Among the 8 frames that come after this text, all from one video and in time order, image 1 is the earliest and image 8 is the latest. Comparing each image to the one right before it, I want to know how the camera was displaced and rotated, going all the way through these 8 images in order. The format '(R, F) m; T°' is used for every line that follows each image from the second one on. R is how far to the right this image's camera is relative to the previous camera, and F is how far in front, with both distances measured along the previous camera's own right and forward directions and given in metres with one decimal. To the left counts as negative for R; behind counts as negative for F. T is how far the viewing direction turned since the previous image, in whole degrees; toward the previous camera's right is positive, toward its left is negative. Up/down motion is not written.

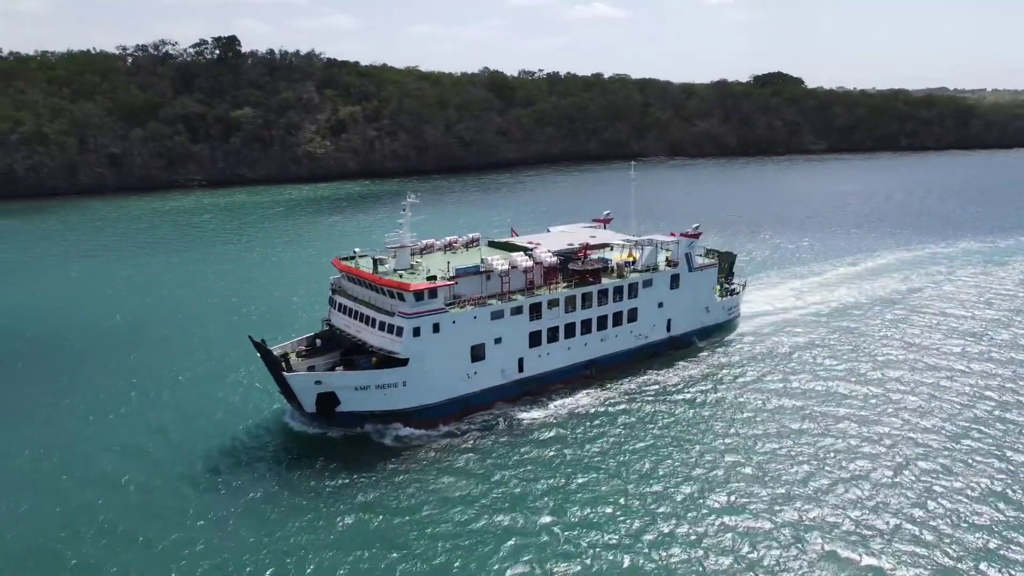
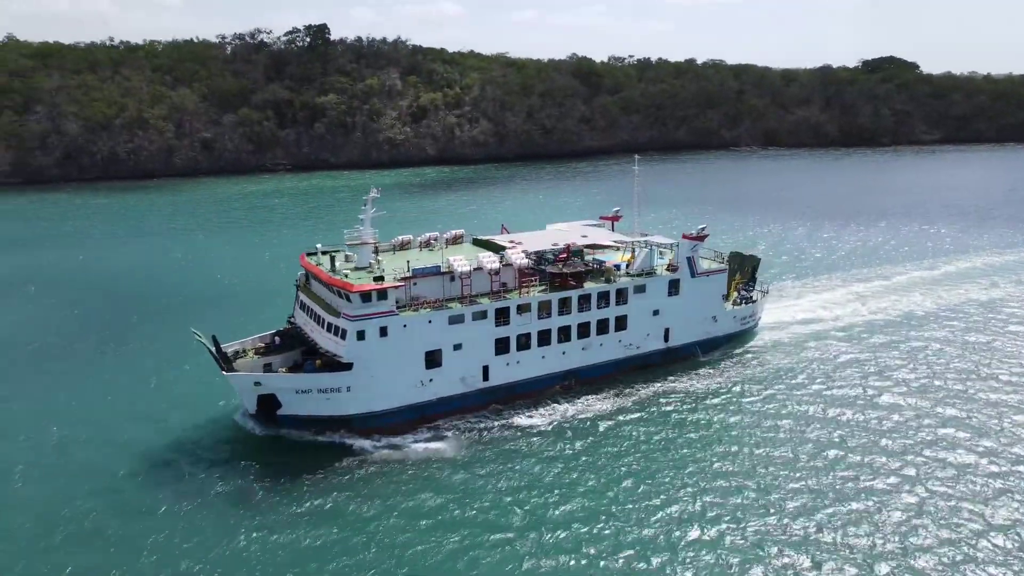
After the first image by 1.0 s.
(+3.9, +2.0) m; -7°
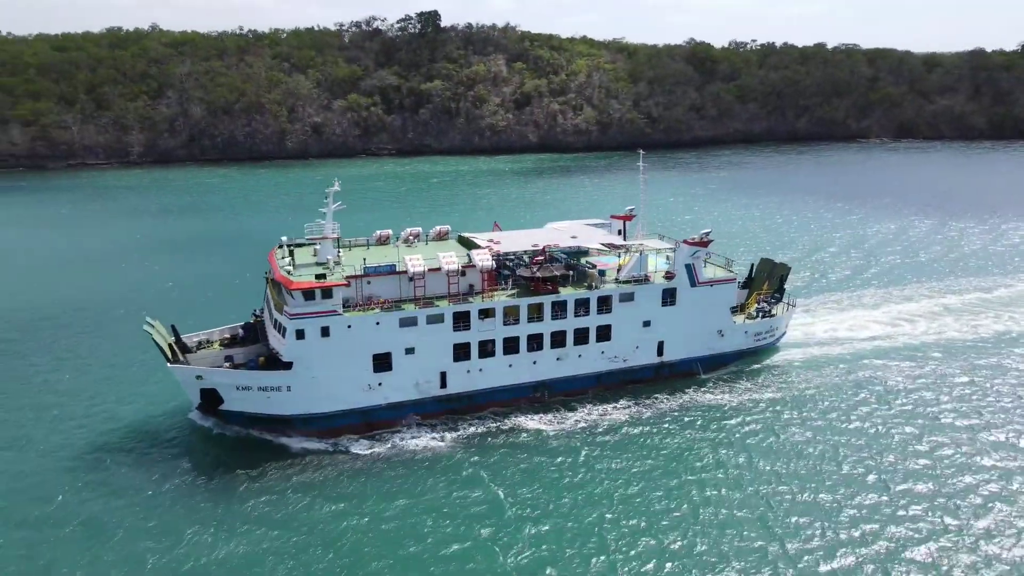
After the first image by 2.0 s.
(+4.5, +1.9) m; -9°
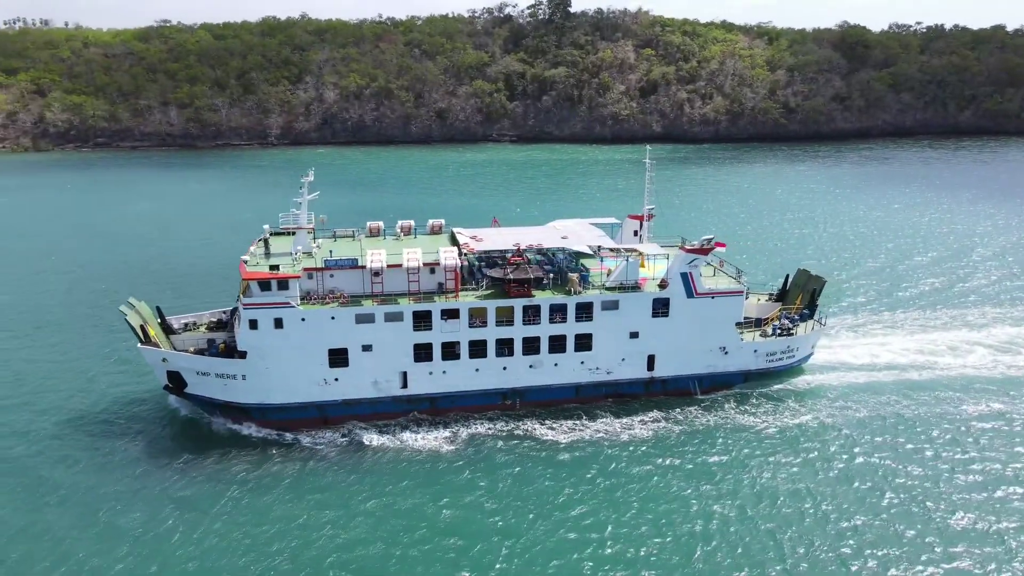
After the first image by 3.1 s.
(+4.7, +1.6) m; -10°
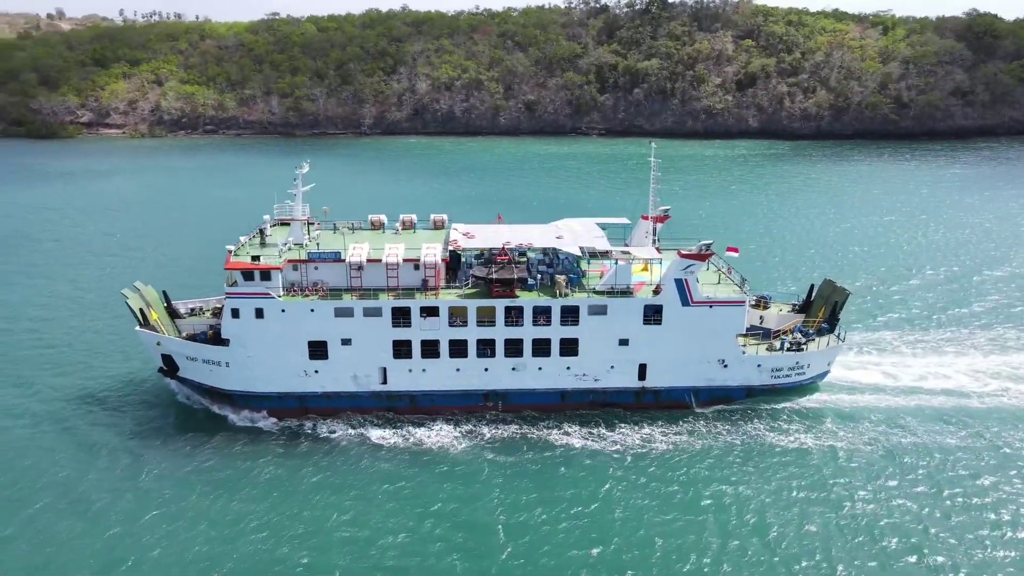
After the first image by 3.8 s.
(+3.2, +0.8) m; -7°
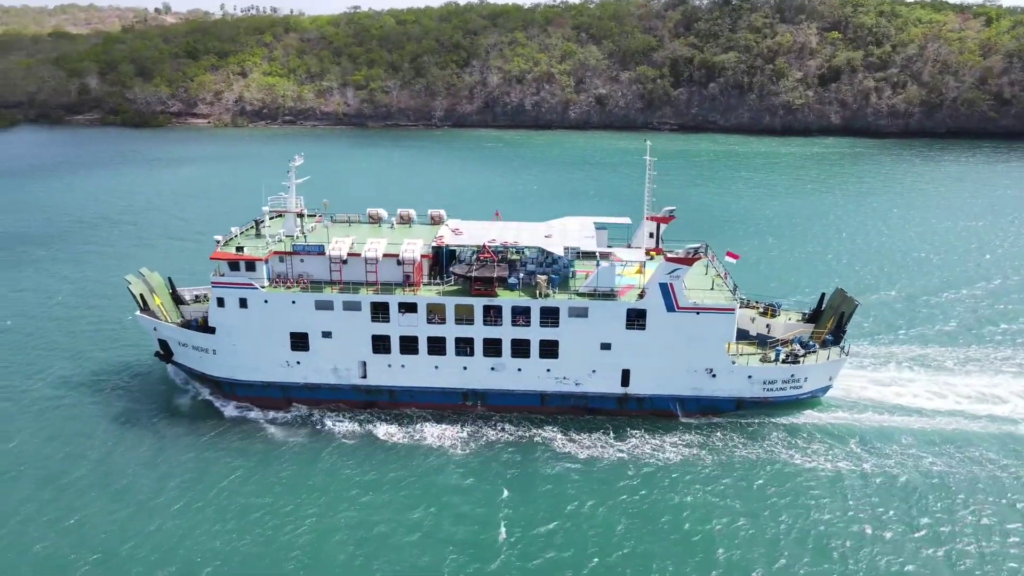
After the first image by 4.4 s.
(+2.7, +0.5) m; -6°
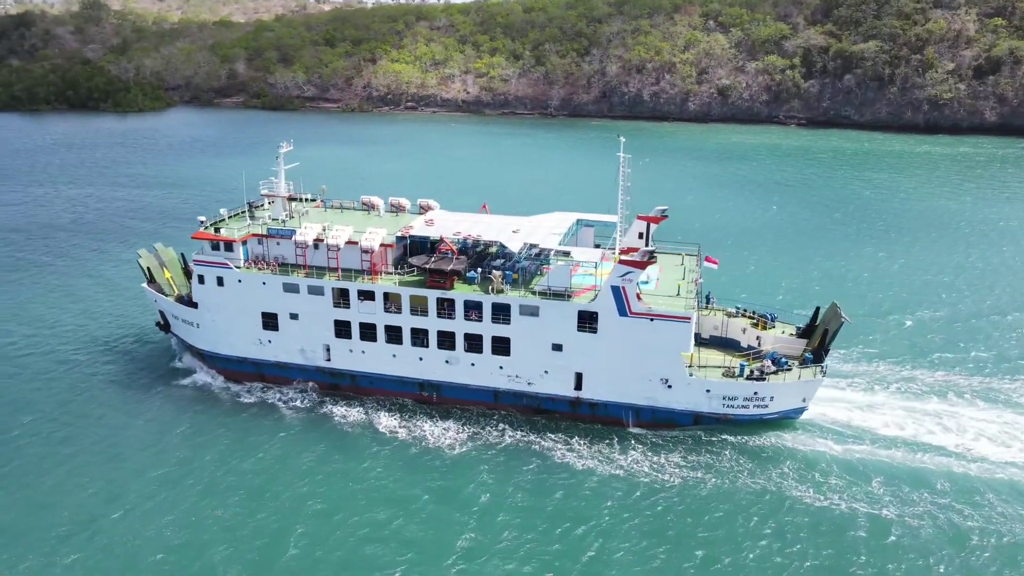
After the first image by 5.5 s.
(+4.8, +0.6) m; -10°
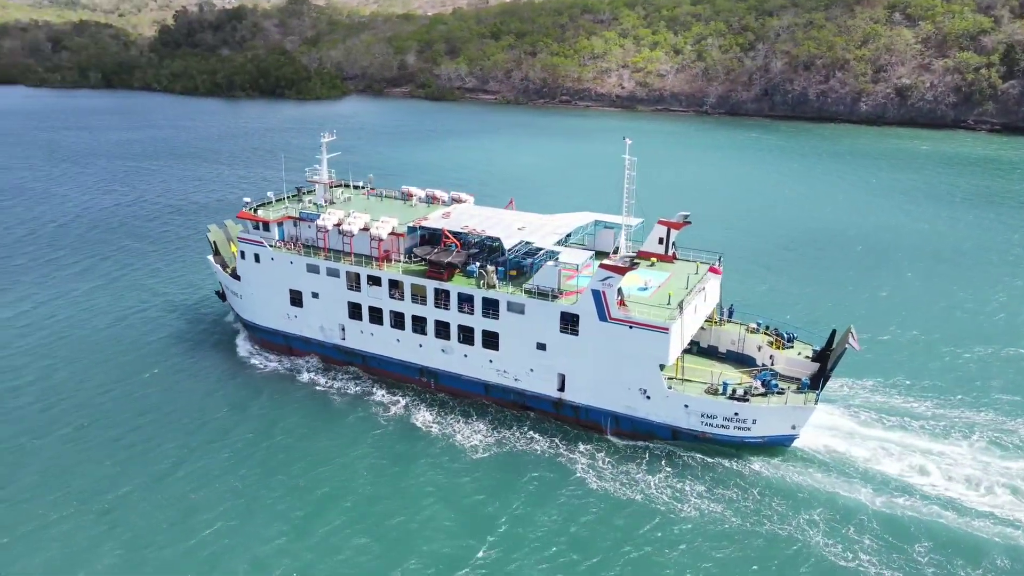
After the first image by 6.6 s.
(+4.7, +0.2) m; -12°
